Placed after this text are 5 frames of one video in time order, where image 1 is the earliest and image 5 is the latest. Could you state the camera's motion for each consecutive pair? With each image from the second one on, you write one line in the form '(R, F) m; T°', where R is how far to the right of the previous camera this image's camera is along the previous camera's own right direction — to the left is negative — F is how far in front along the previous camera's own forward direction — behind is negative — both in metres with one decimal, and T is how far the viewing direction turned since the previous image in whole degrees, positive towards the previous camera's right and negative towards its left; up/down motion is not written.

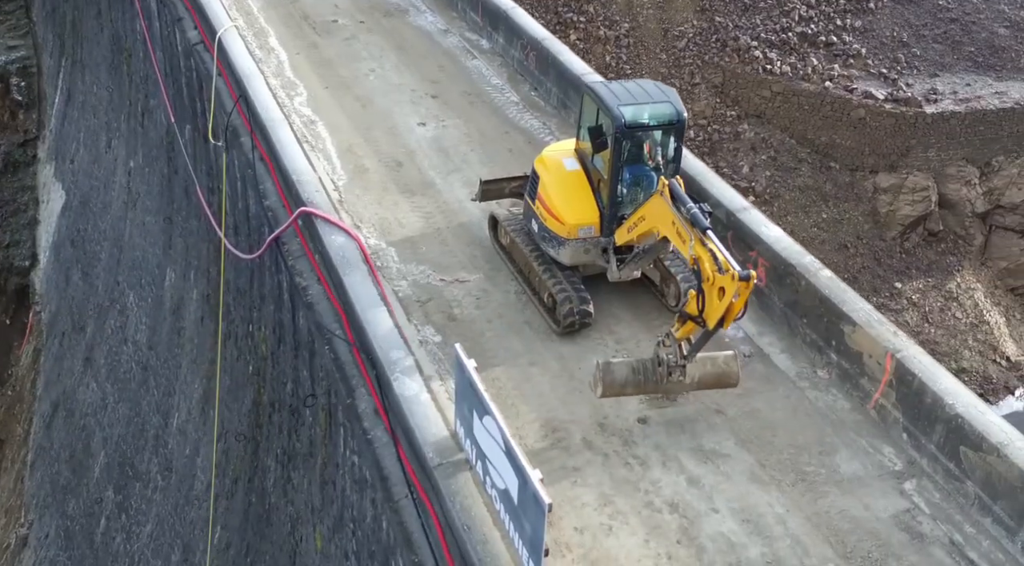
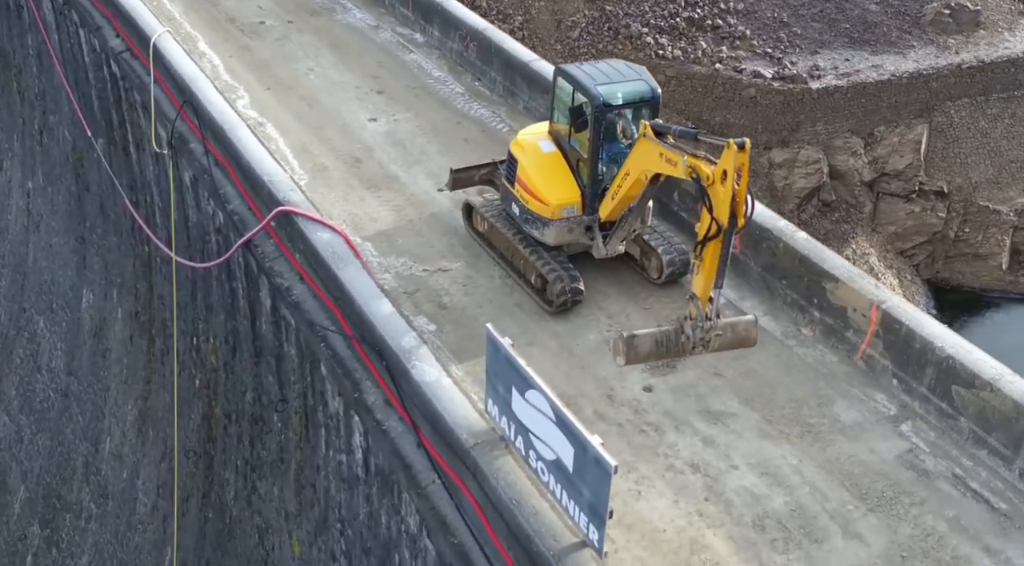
(-1.3, -0.1) m; +7°
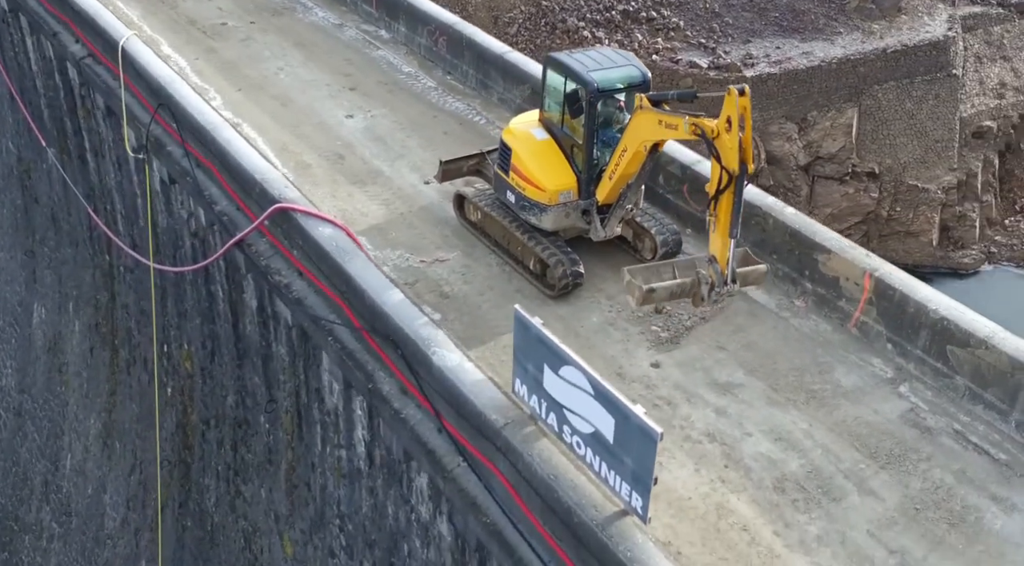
(-0.9, -0.1) m; +5°
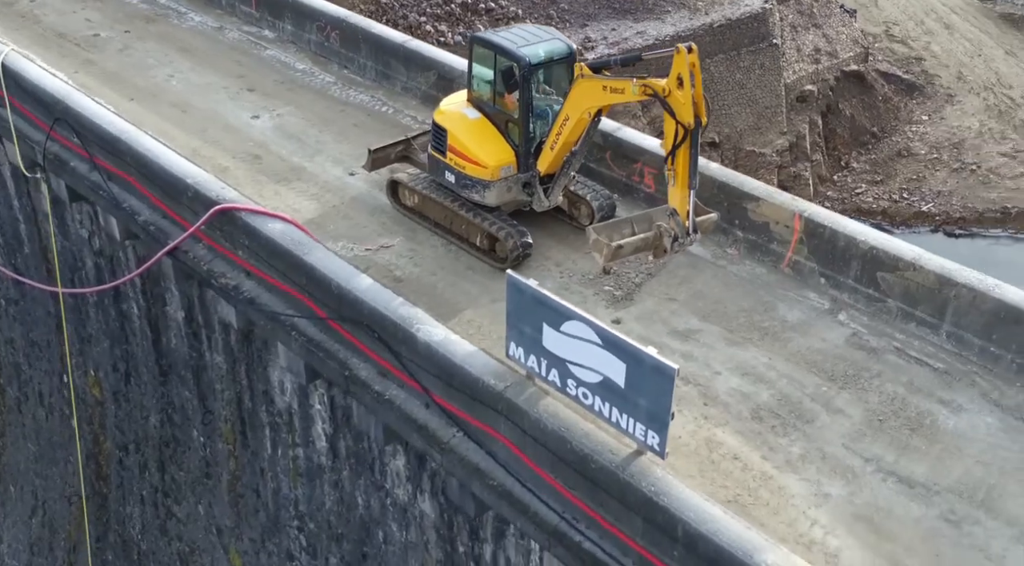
(-1.4, -0.2) m; +9°
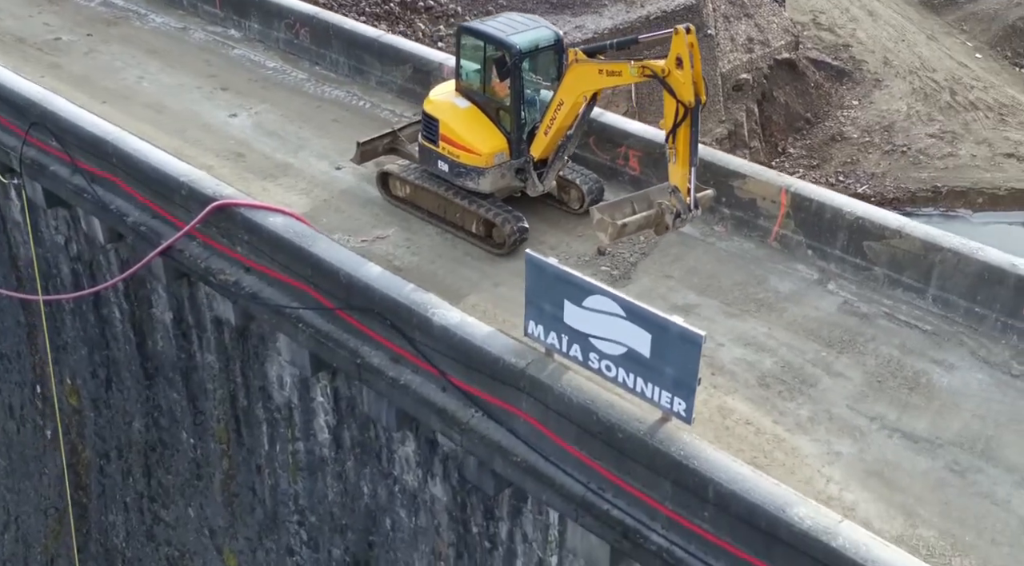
(-0.8, -0.2) m; +4°
